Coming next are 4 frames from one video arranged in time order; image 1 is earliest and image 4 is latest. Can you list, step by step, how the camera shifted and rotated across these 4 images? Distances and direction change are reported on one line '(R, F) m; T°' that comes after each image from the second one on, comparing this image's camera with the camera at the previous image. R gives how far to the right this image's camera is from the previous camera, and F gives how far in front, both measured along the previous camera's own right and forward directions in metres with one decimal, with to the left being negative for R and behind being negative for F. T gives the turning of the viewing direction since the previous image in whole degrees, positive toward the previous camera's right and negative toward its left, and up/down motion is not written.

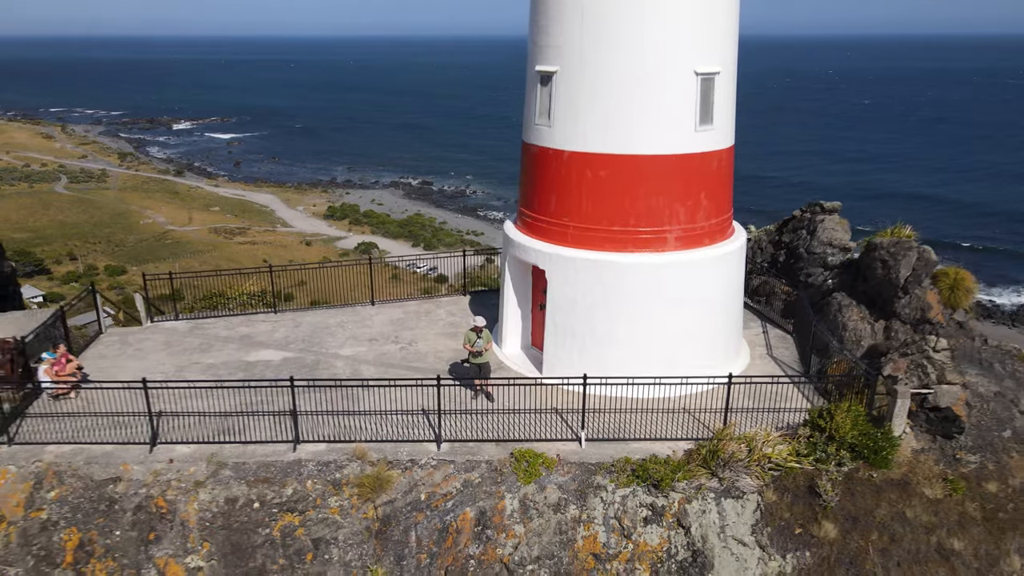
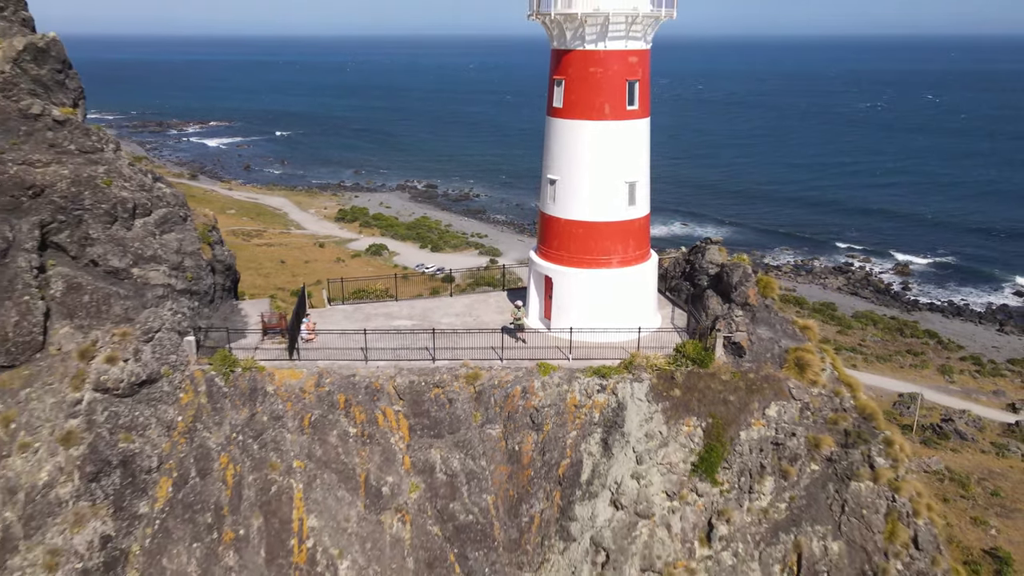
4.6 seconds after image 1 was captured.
(-0.6, -9.6) m; 0°
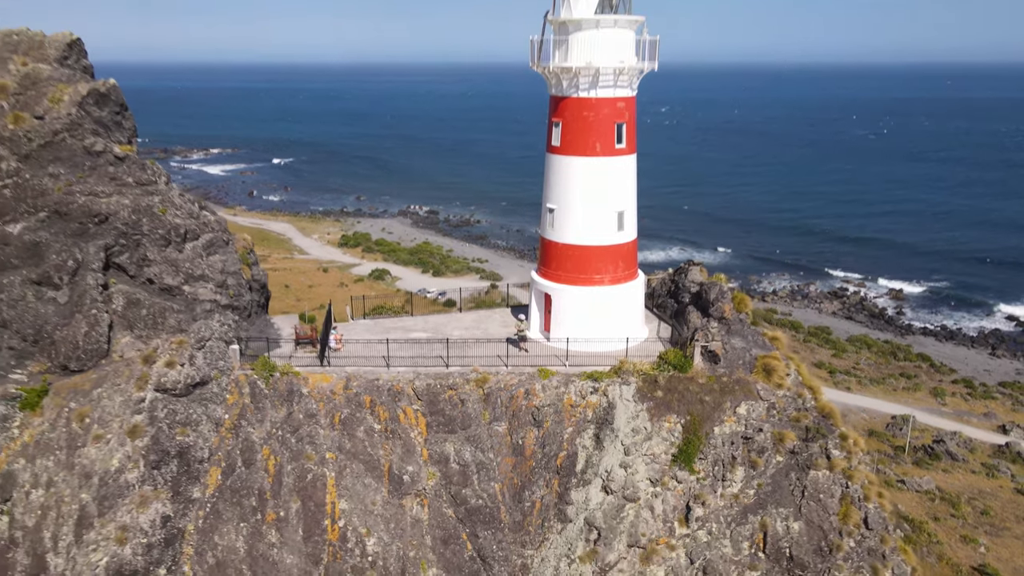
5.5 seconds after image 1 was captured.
(-0.1, -2.6) m; 0°
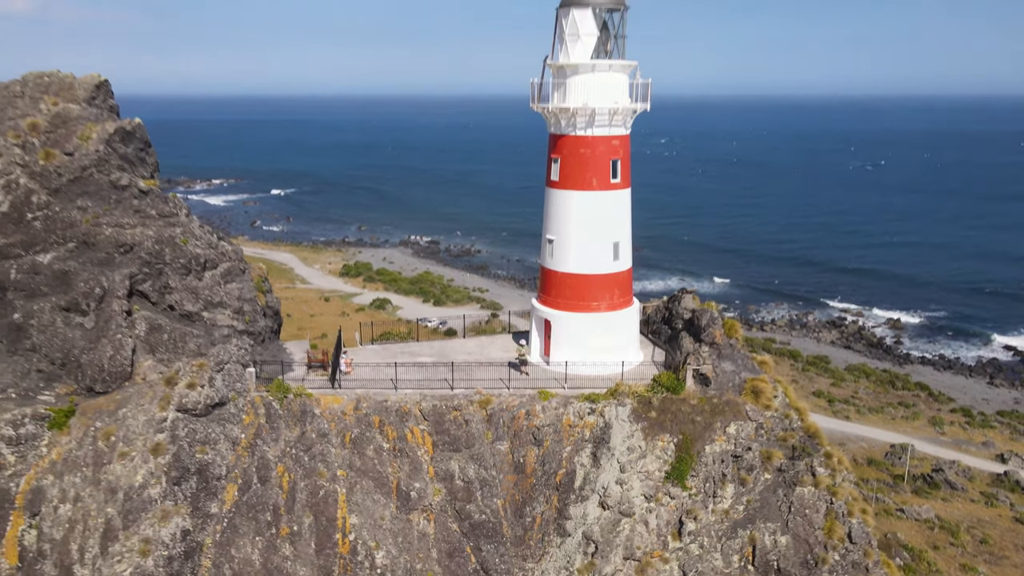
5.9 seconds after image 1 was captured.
(0.0, -1.2) m; 0°
